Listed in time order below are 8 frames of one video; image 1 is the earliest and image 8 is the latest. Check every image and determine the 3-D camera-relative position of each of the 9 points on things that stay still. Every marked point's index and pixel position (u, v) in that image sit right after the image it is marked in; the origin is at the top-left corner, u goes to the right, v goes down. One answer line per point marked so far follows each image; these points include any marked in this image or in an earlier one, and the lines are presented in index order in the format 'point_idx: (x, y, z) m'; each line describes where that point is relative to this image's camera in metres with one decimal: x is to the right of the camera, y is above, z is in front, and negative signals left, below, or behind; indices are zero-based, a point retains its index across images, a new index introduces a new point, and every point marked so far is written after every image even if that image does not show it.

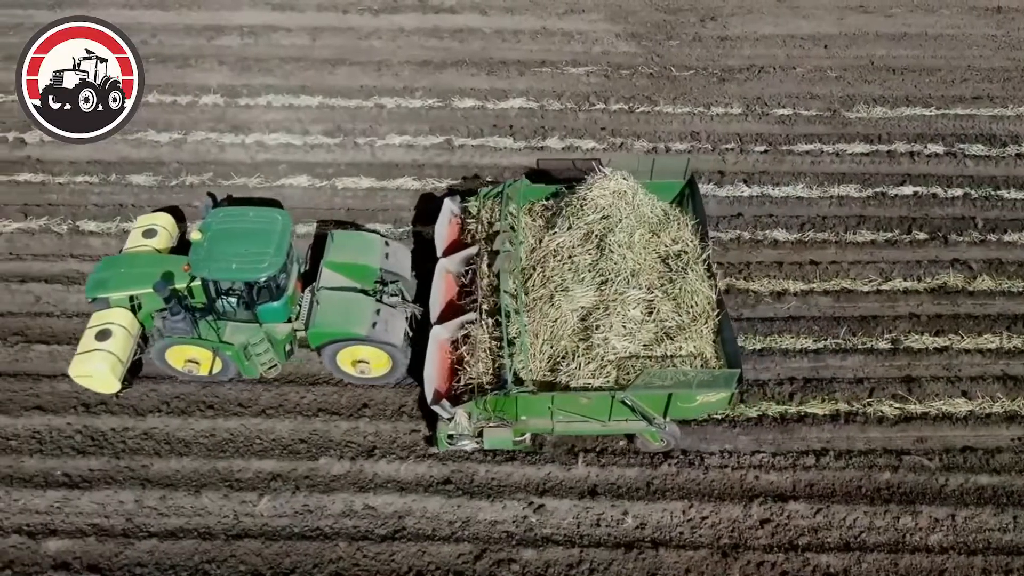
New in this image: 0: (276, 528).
0: (-2.2, -2.3, +7.4) m
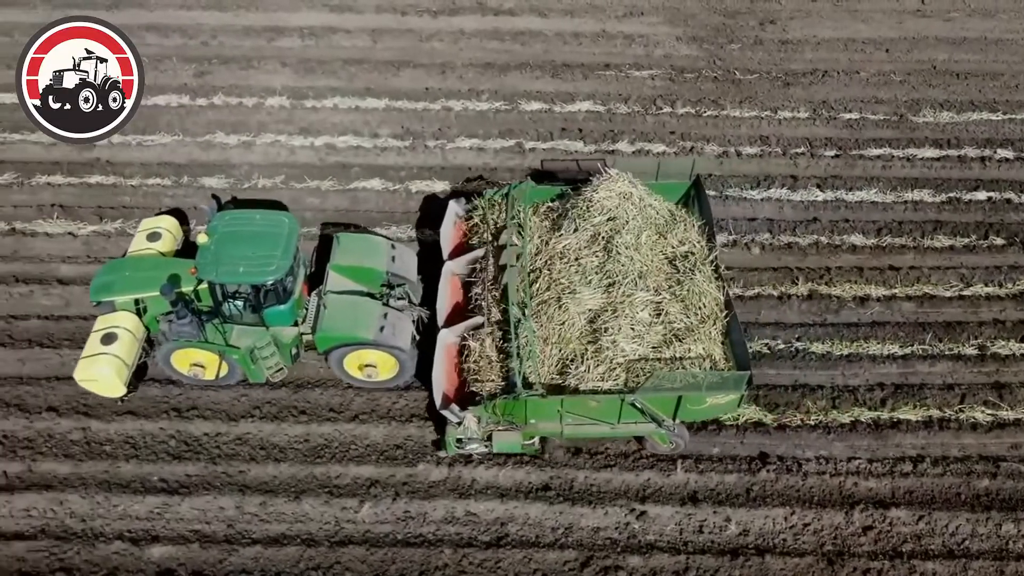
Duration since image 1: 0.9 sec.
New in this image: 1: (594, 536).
0: (-1.3, -2.3, +7.4) m
1: (+0.8, -2.4, +7.4) m
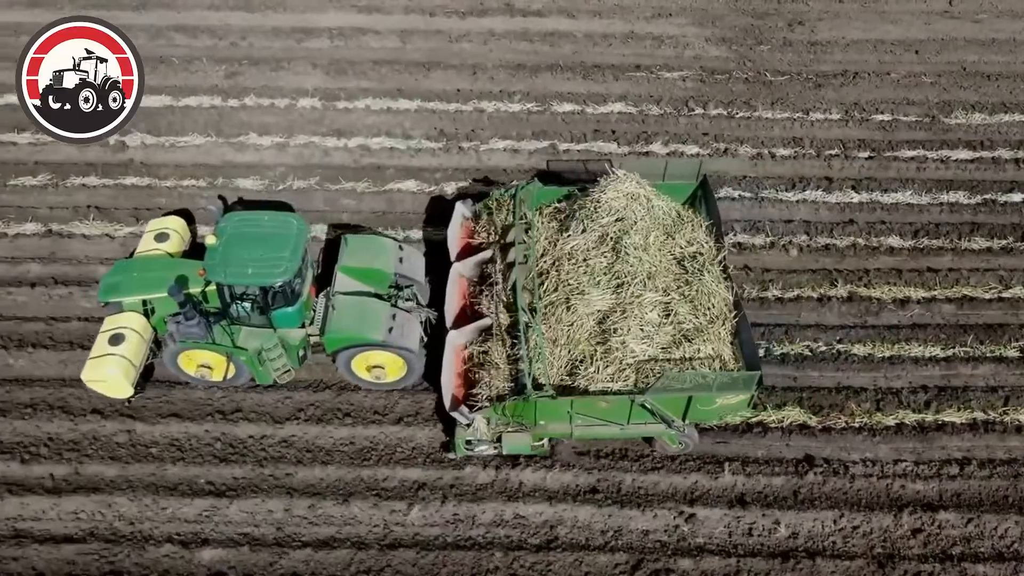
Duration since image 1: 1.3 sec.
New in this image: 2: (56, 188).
0: (-0.8, -2.4, +7.4) m
1: (+1.3, -2.4, +7.4) m
2: (-5.9, +1.3, +10.1) m
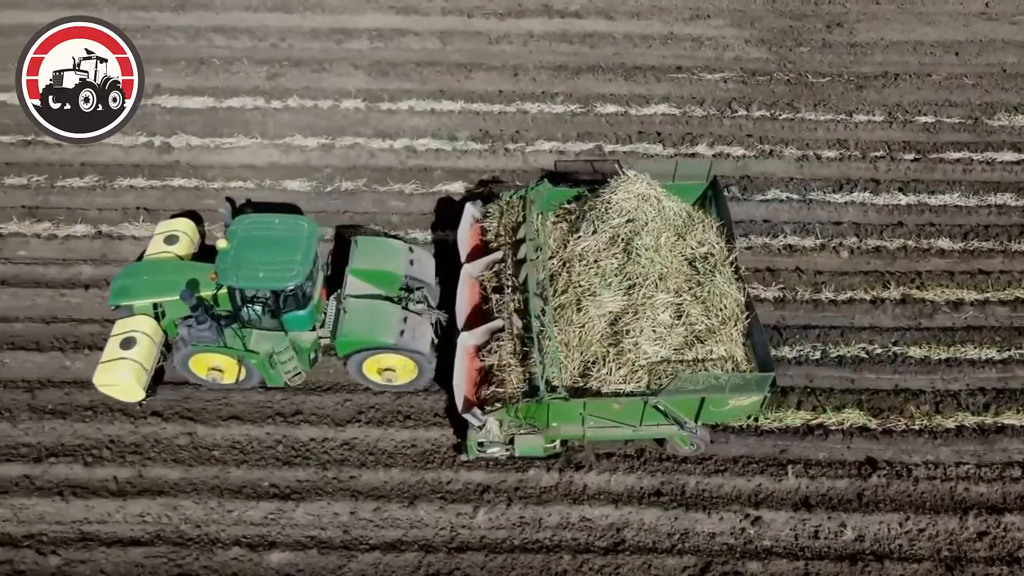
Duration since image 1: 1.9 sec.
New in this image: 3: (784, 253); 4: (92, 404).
0: (-0.2, -2.4, +7.4) m
1: (+1.9, -2.4, +7.4) m
2: (-5.3, +1.3, +10.1) m
3: (+3.4, +0.4, +9.7) m
4: (-4.4, -1.2, +8.2) m
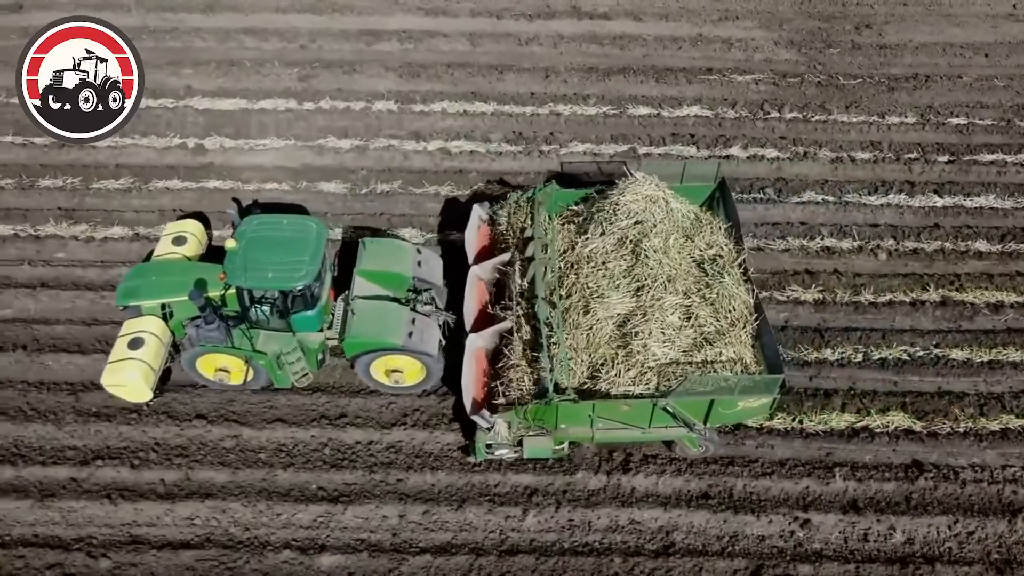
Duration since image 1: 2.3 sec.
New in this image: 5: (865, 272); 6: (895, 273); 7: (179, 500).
0: (+0.3, -2.4, +7.3) m
1: (+2.4, -2.4, +7.4) m
2: (-4.8, +1.3, +10.1) m
3: (+3.8, +0.4, +9.7) m
4: (-3.9, -1.2, +8.1) m
5: (+4.3, +0.2, +9.6) m
6: (+4.7, +0.2, +9.6) m
7: (-3.2, -2.0, +7.5) m
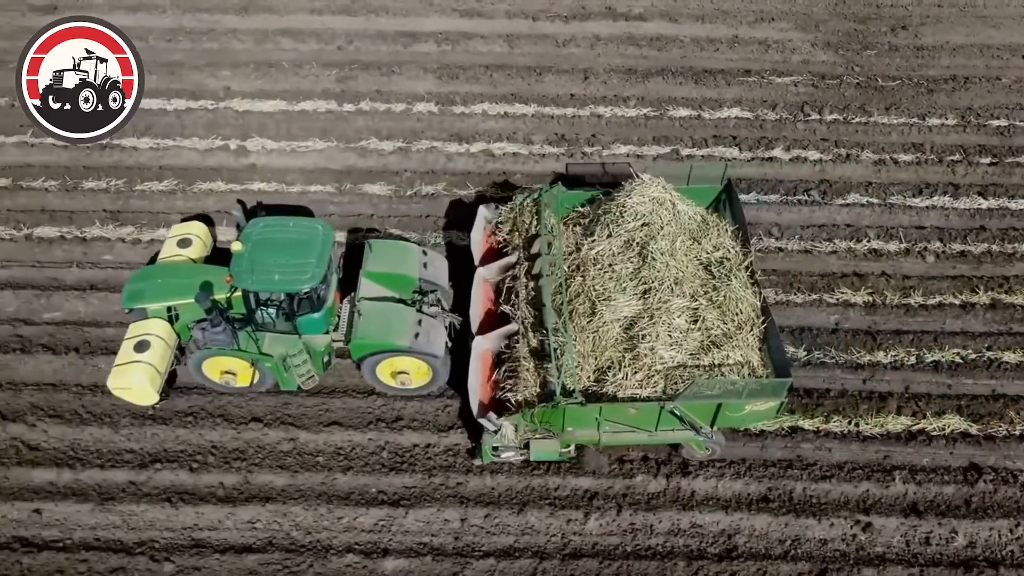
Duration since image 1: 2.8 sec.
0: (+0.9, -2.4, +7.3) m
1: (+2.9, -2.5, +7.4) m
2: (-4.2, +1.2, +10.1) m
3: (+4.4, +0.4, +9.7) m
4: (-3.3, -1.3, +8.1) m
5: (+4.9, +0.2, +9.6) m
6: (+5.3, +0.1, +9.6) m
7: (-2.6, -2.1, +7.5) m
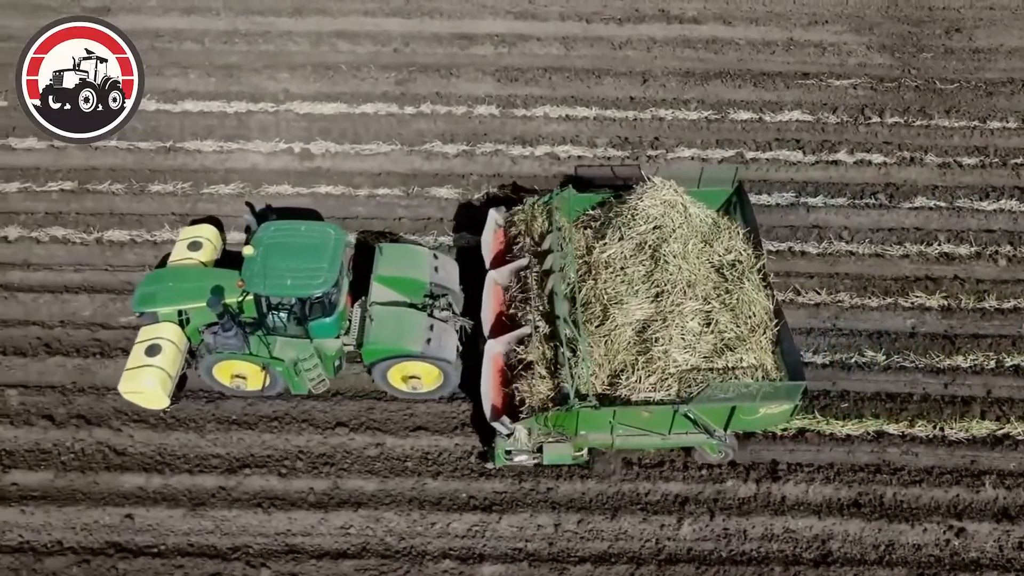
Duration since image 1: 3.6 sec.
0: (+1.8, -2.5, +7.3) m
1: (+3.8, -2.5, +7.4) m
2: (-3.4, +1.2, +10.1) m
3: (+5.3, +0.3, +9.6) m
4: (-2.4, -1.3, +8.1) m
5: (+5.8, +0.1, +9.6) m
6: (+6.2, +0.1, +9.5) m
7: (-1.7, -2.1, +7.4) m
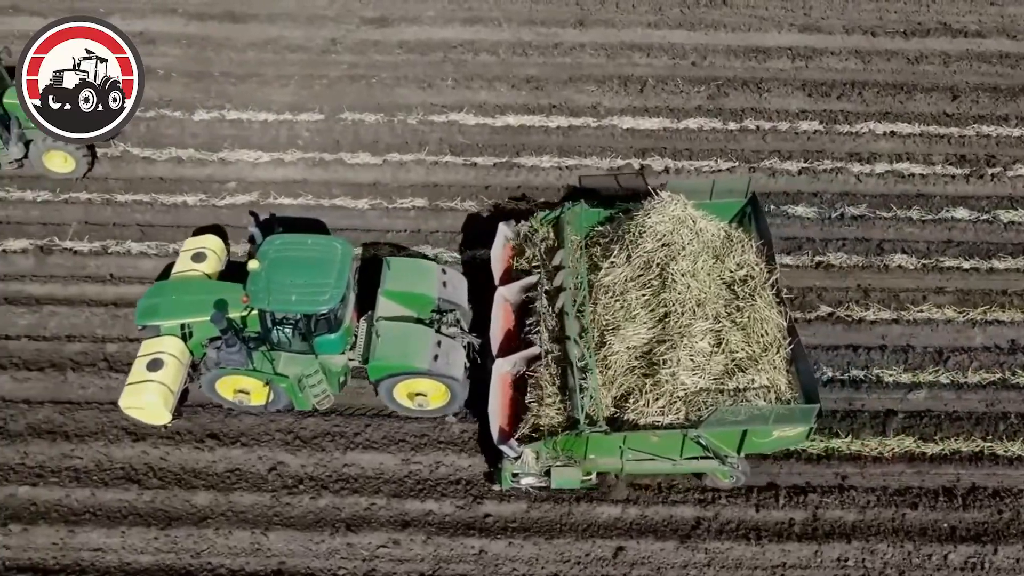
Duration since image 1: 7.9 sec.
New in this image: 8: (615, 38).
0: (+6.4, -2.7, +7.2) m
1: (+8.4, -2.8, +7.2) m
2: (+1.2, +0.9, +9.9) m
3: (+9.9, +0.1, +9.5) m
4: (+2.2, -1.5, +7.9) m
5: (+10.4, -0.1, +9.5) m
6: (+10.8, -0.2, +9.4) m
7: (+2.9, -2.3, +7.3) m
8: (+1.6, +3.9, +12.3) m
